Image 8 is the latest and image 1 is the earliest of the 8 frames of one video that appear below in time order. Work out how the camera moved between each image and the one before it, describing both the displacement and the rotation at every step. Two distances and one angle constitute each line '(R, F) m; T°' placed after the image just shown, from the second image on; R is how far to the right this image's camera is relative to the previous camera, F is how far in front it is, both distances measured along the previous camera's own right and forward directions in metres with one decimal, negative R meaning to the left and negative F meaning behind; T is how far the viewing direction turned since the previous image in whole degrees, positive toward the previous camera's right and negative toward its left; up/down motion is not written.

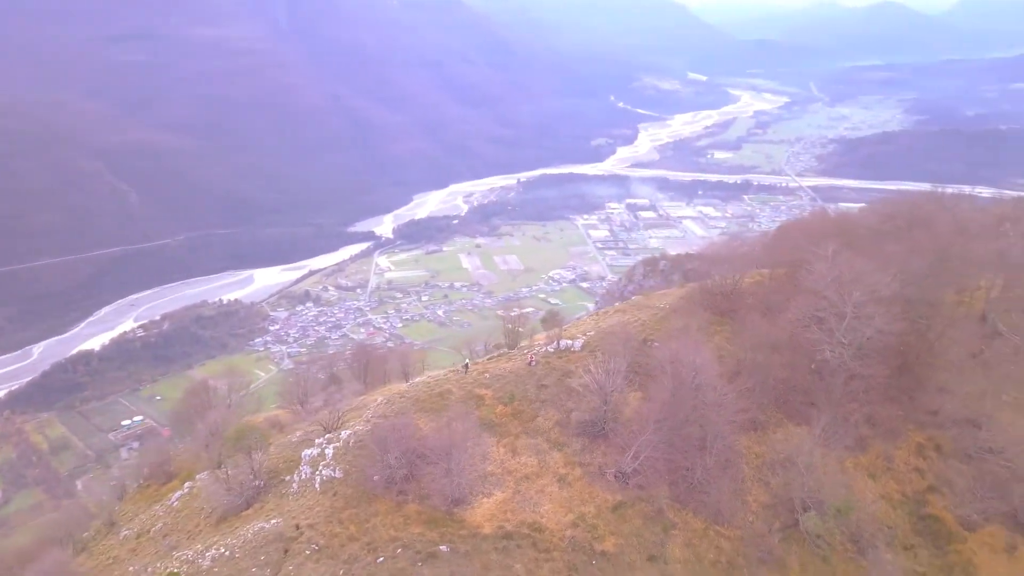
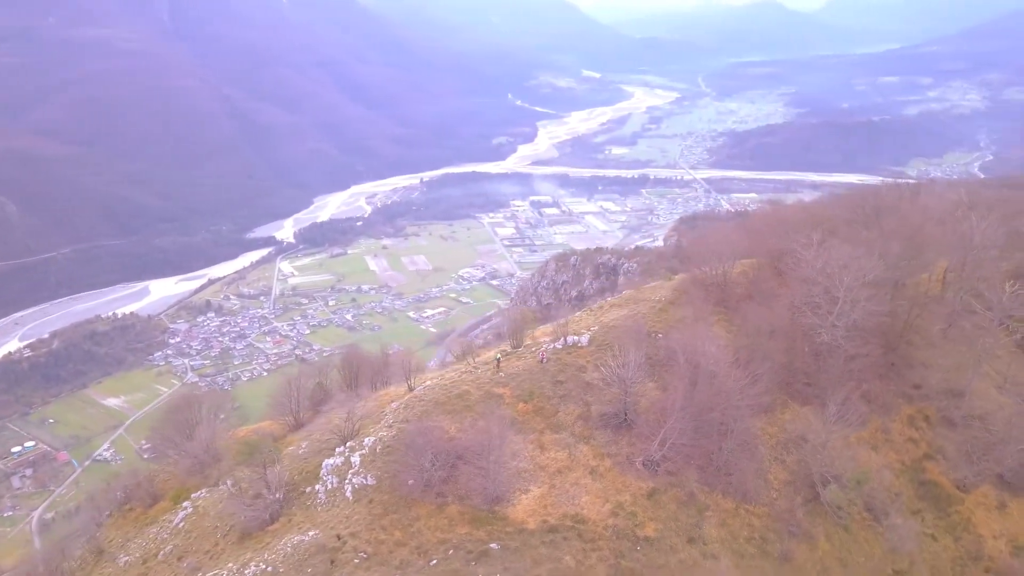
(-3.3, -0.2) m; +7°
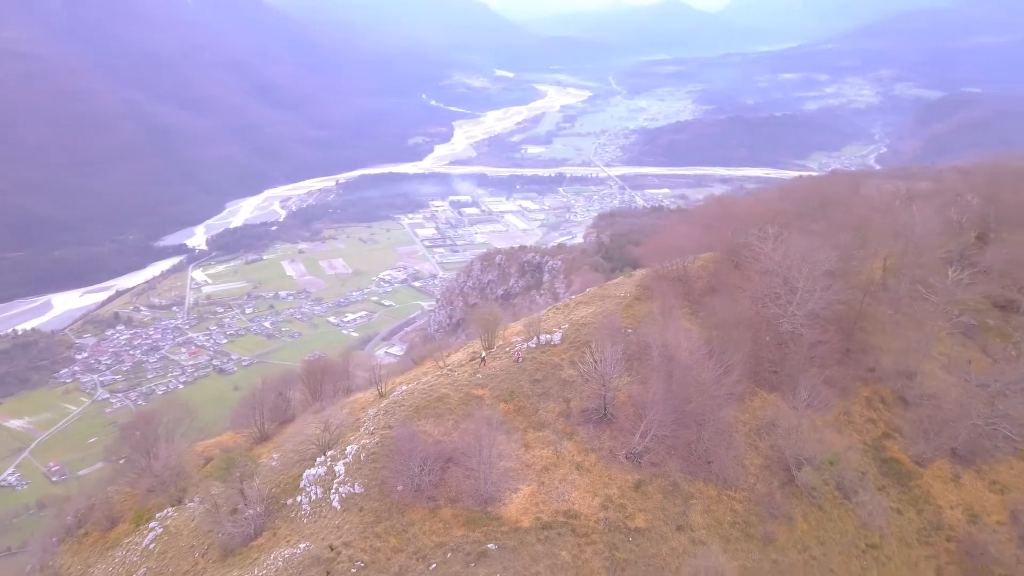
(-1.7, -0.1) m; +6°
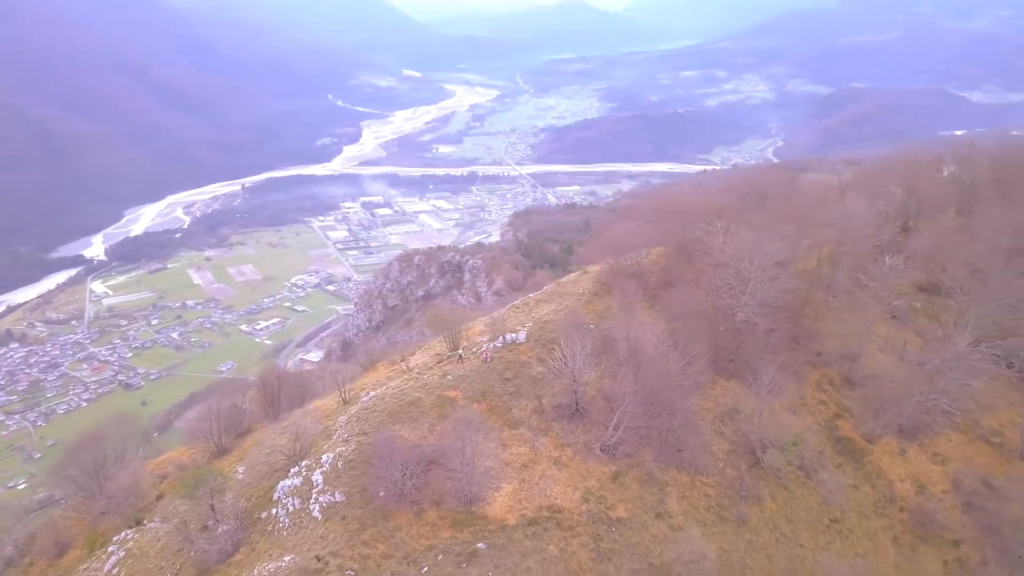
(-1.6, -0.1) m; +6°
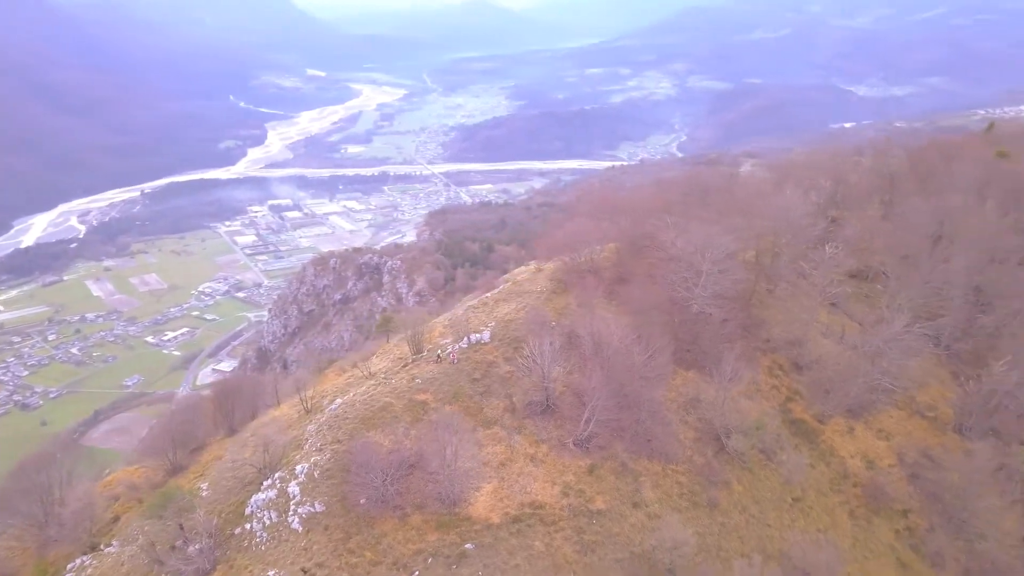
(-1.6, -0.1) m; +6°
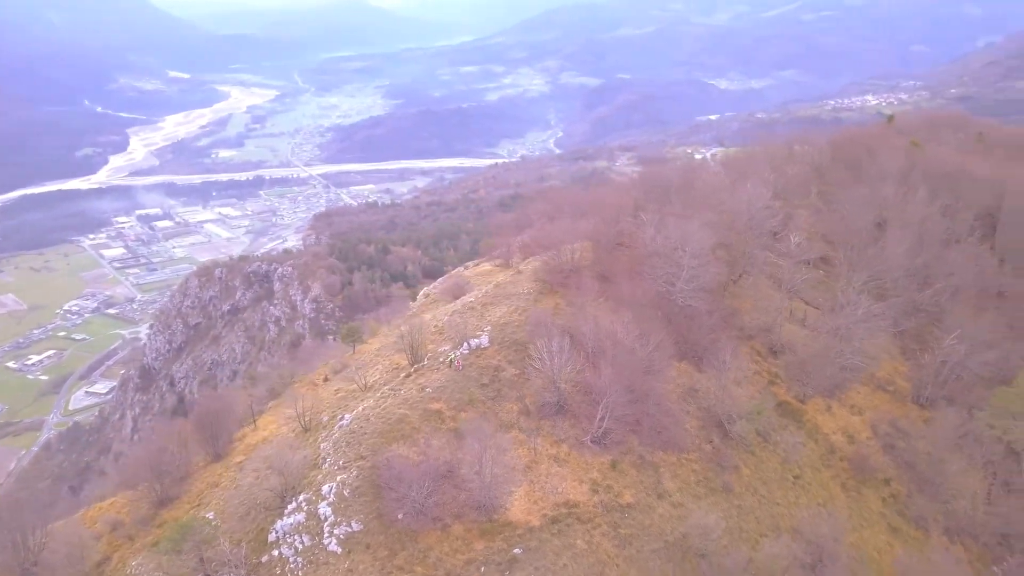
(-3.7, +0.1) m; +8°
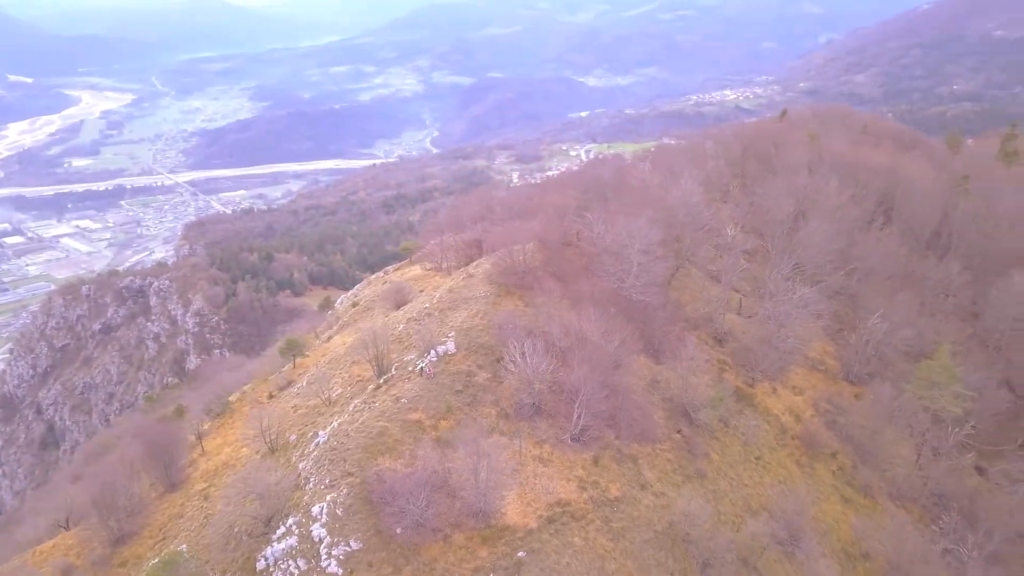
(-2.7, +0.1) m; +8°
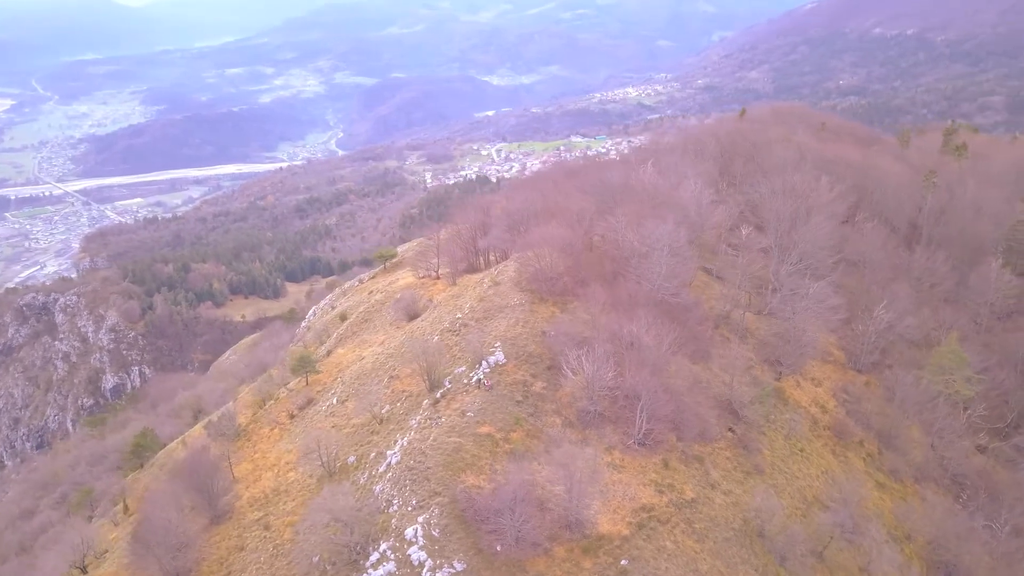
(-4.5, +0.4) m; +6°
